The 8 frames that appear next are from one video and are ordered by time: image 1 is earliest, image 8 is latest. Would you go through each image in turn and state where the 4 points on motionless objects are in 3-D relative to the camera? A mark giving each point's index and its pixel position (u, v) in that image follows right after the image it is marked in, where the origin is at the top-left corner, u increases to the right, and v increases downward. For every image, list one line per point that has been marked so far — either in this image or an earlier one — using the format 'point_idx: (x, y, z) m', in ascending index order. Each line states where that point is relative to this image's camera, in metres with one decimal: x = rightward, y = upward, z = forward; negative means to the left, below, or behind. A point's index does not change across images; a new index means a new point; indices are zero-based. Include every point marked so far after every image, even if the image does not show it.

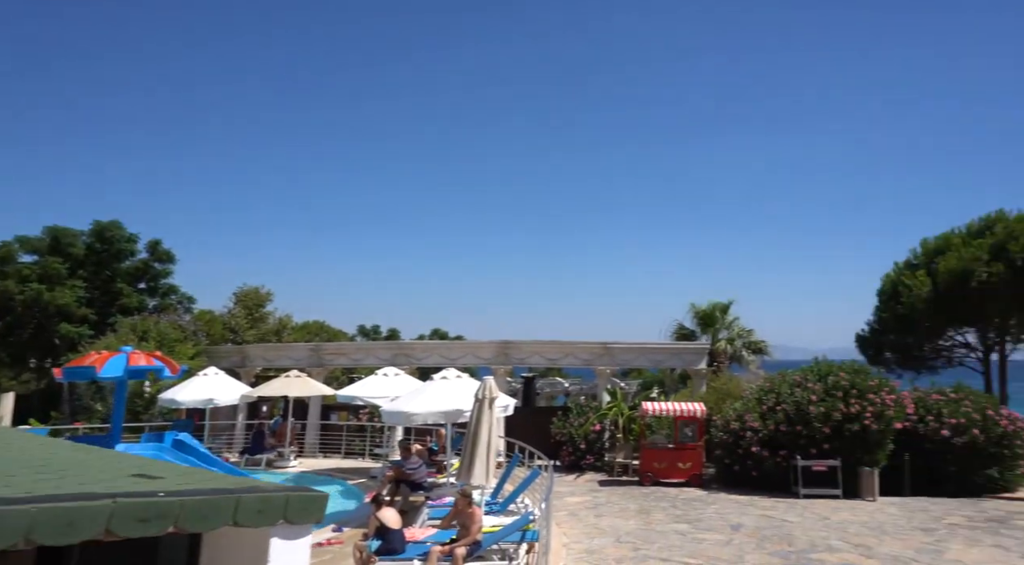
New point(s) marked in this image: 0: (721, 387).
0: (+5.1, -2.6, +19.1) m
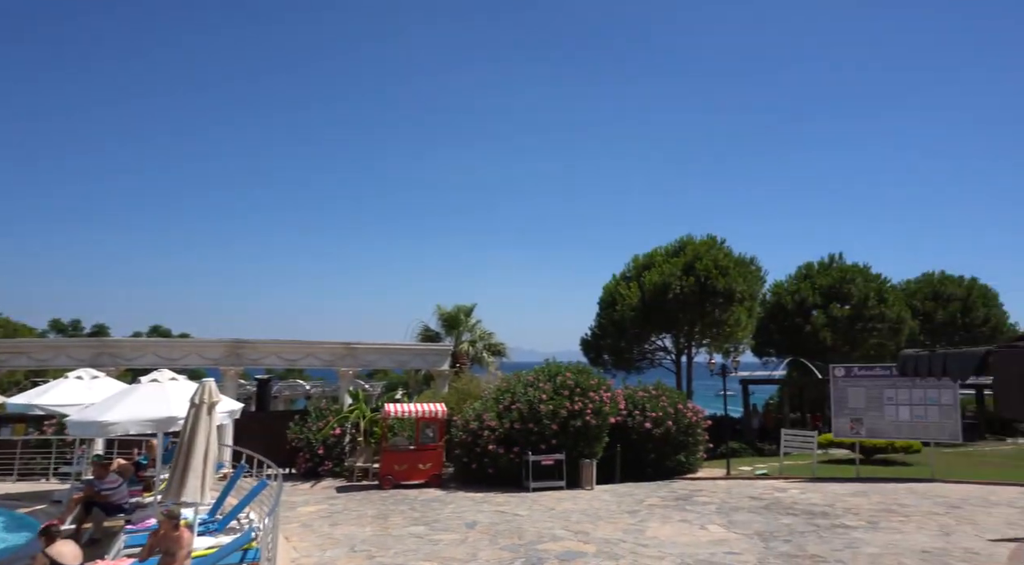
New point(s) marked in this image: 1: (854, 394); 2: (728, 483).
0: (-1.3, -2.6, +19.4) m
1: (+8.5, -2.8, +19.6) m
2: (+5.0, -4.7, +18.2) m
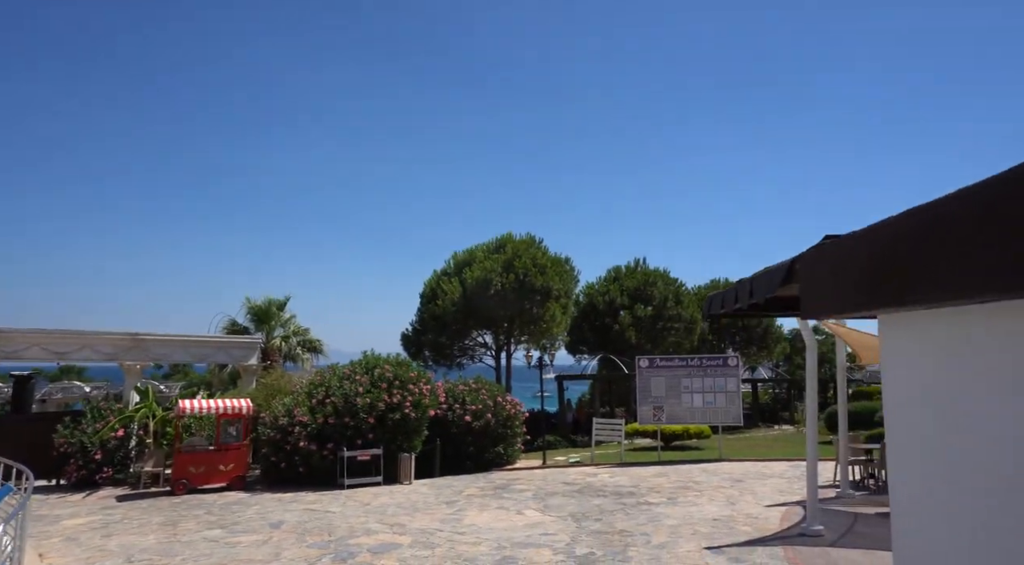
0: (-5.6, -2.4, +18.3) m
1: (+3.8, -2.7, +20.7) m
2: (+0.7, -4.5, +18.4) m
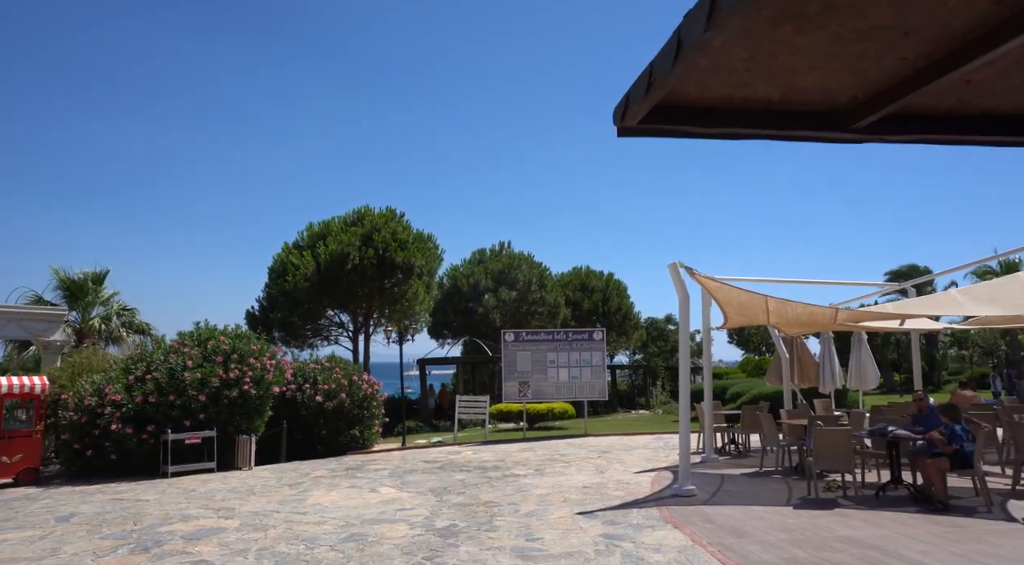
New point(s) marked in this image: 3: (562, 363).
0: (-8.7, -1.6, +15.8) m
1: (+0.2, -1.9, +19.8) m
2: (-2.5, -3.7, +17.0) m
3: (+1.3, -2.1, +19.8) m
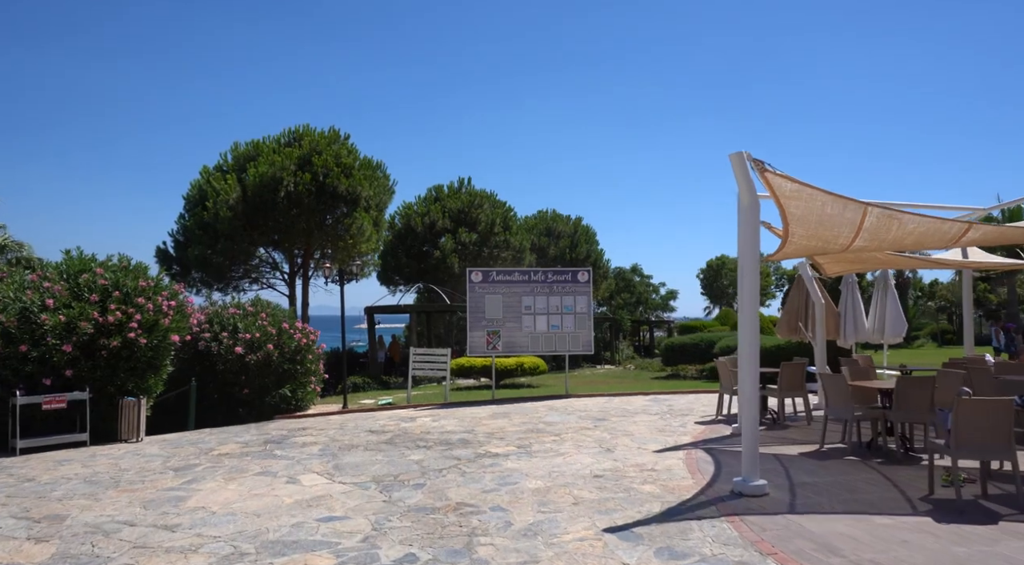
0: (-9.1, -0.2, +11.8) m
1: (-0.5, -0.4, +16.3) m
2: (-3.0, -2.3, +13.5) m
3: (+0.6, -0.6, +16.4) m
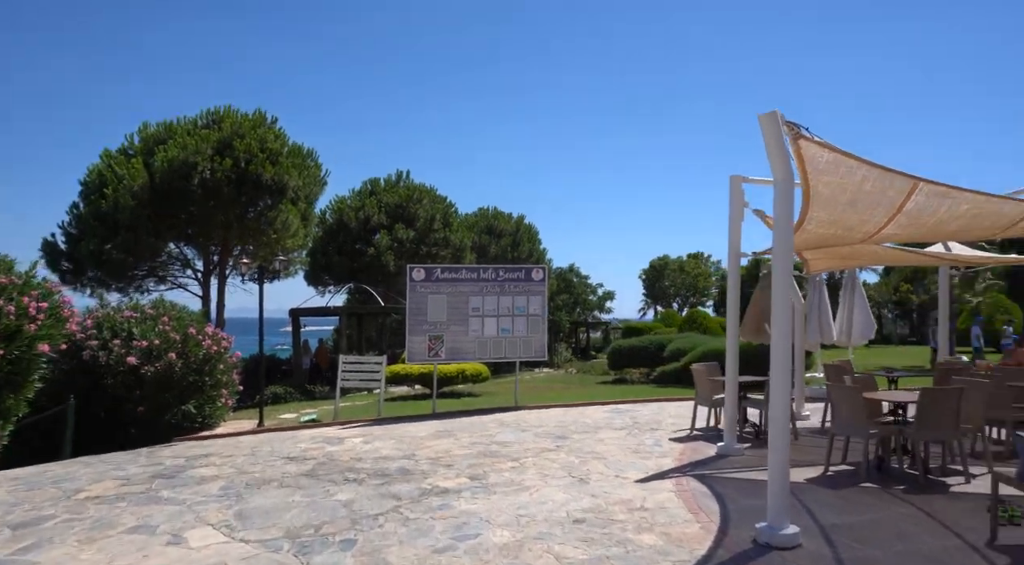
0: (-9.7, -0.2, +9.2) m
1: (-1.5, -0.4, +14.5) m
2: (-3.8, -2.3, +11.5) m
3: (-0.5, -0.5, +14.7) m
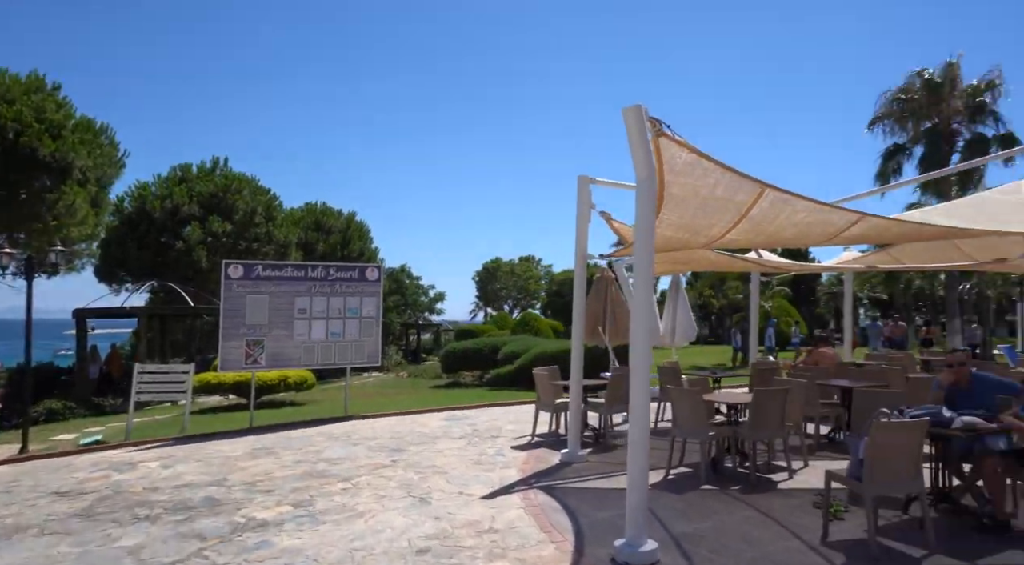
0: (-11.3, -0.1, +6.1) m
1: (-4.4, -0.4, +13.1) m
2: (-6.0, -2.3, +9.6) m
3: (-3.4, -0.5, +13.5) m
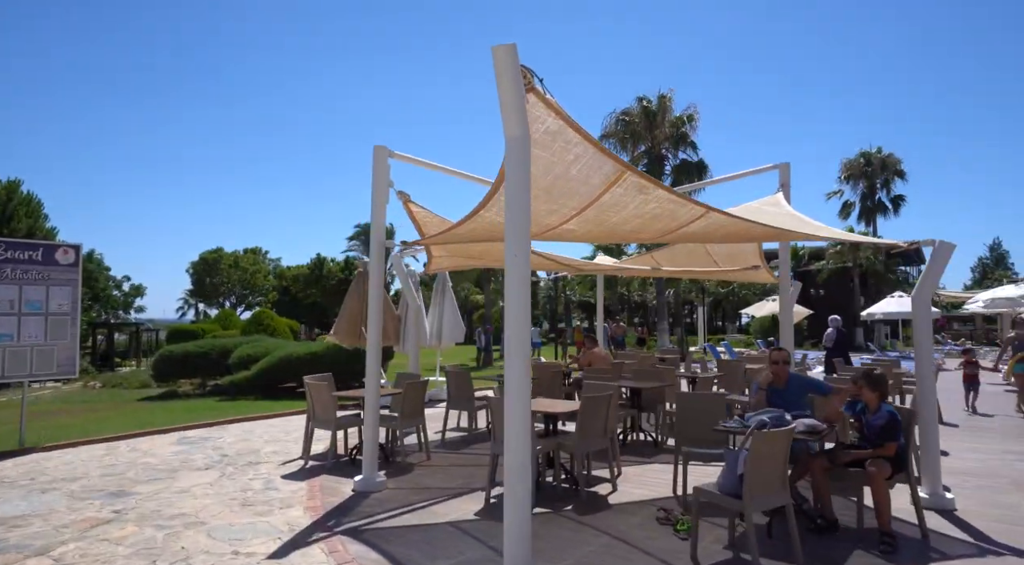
0: (-11.5, +0.1, +0.4) m
1: (-7.5, -0.2, +9.3) m
2: (-7.8, -2.1, +5.5) m
3: (-6.7, -0.4, +10.0) m
